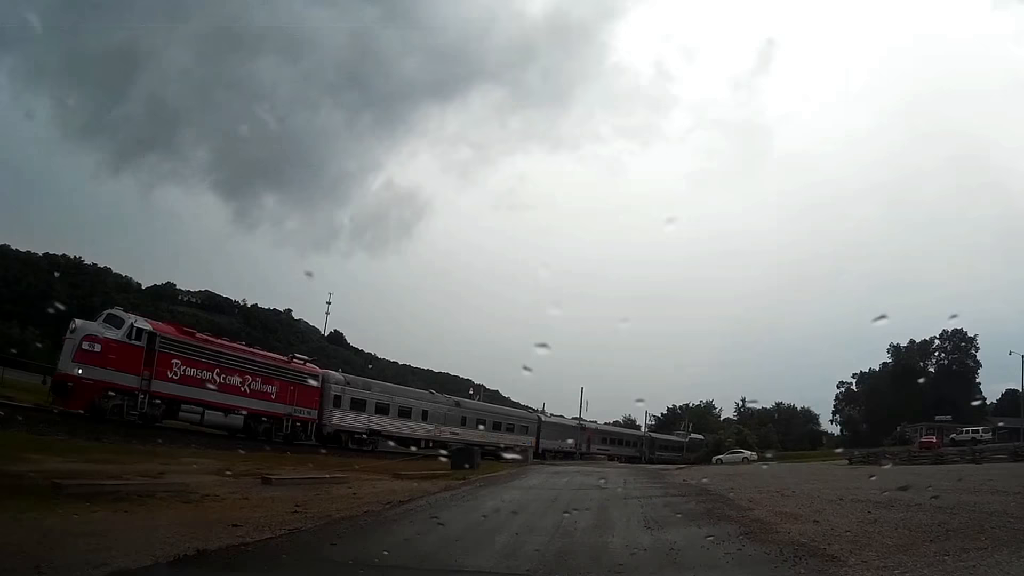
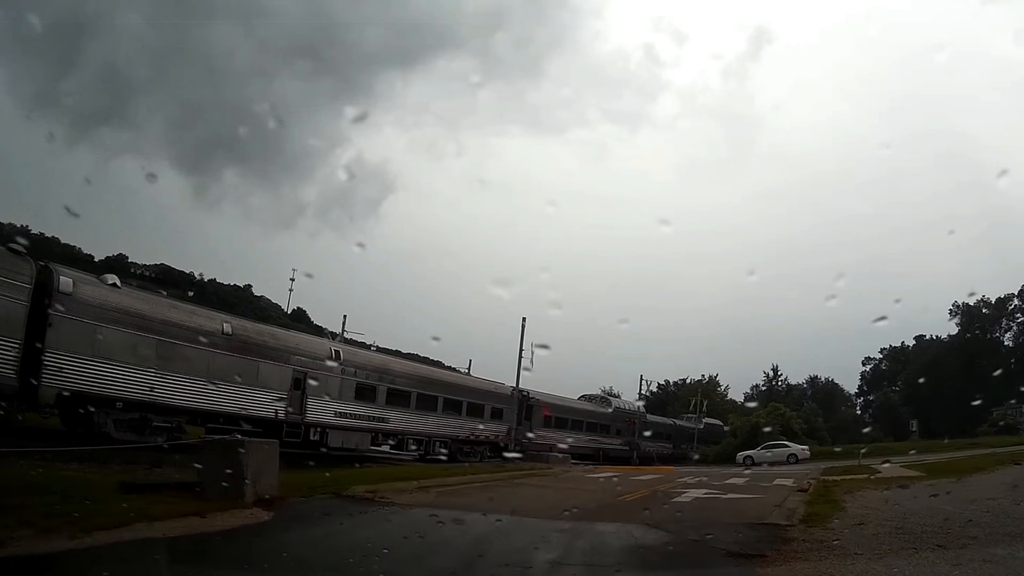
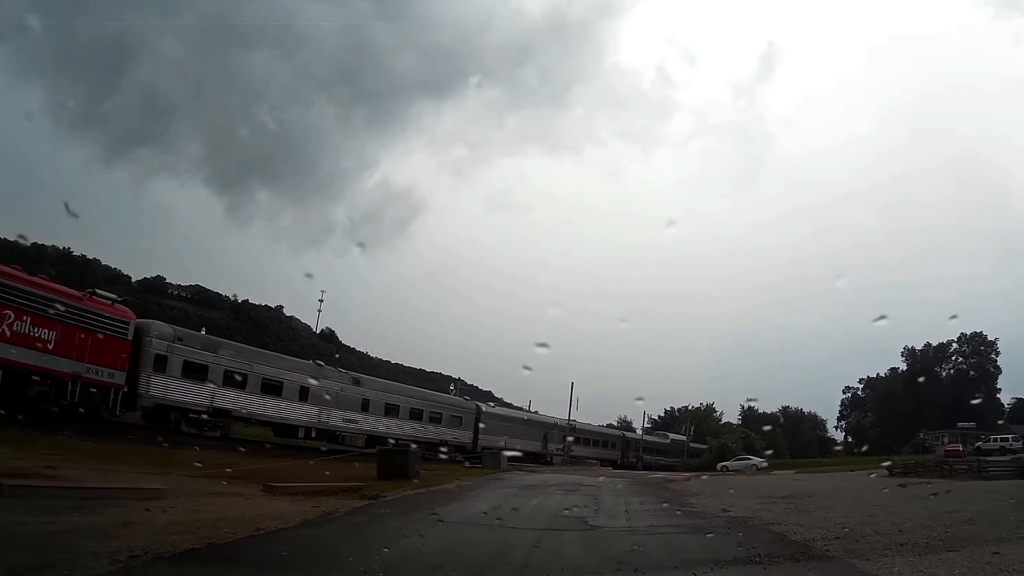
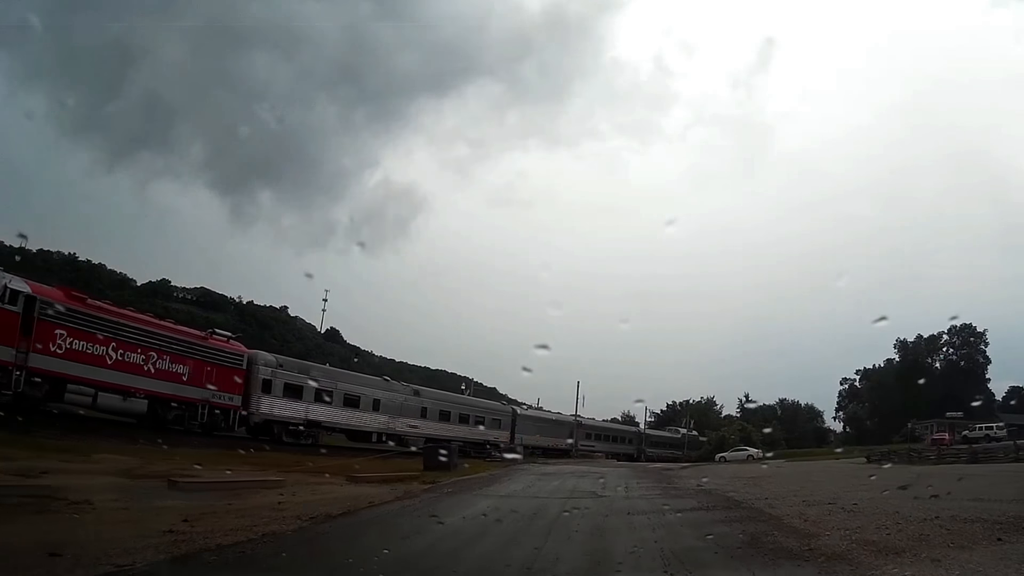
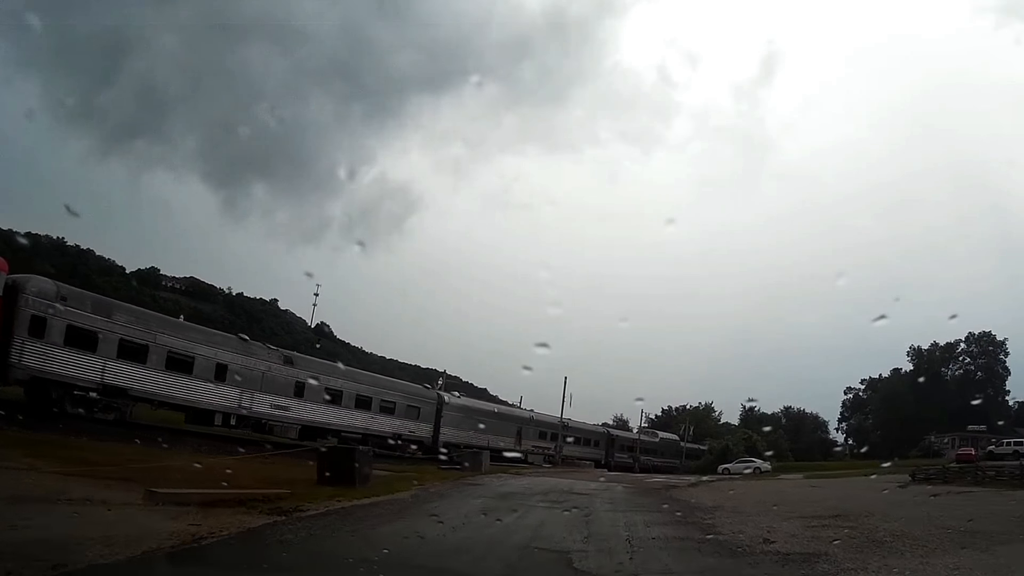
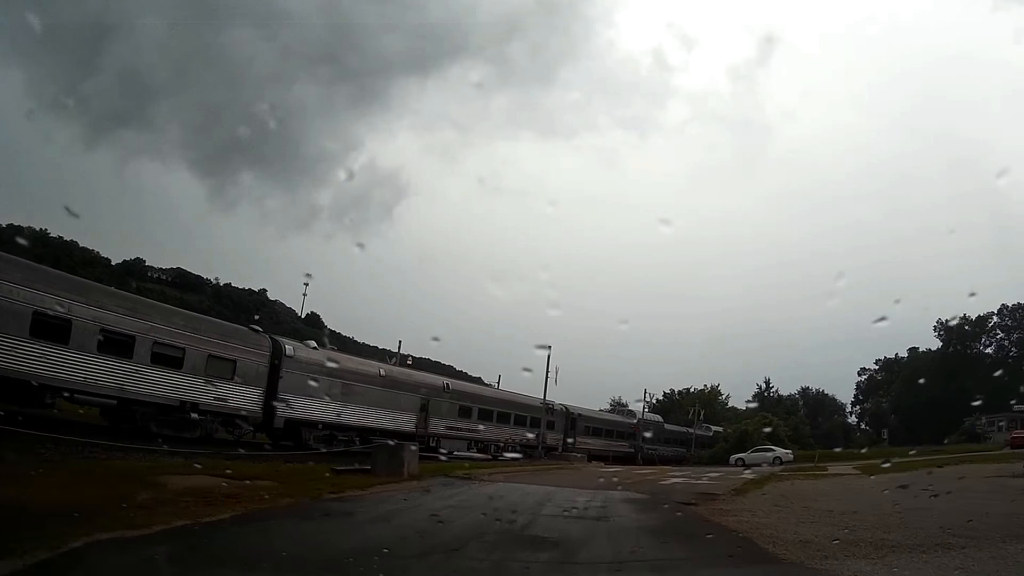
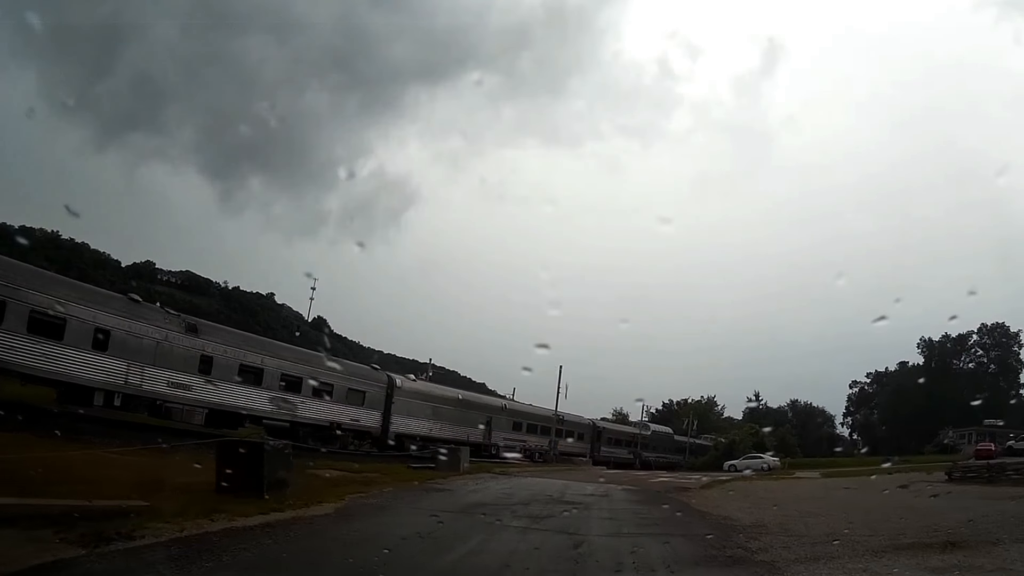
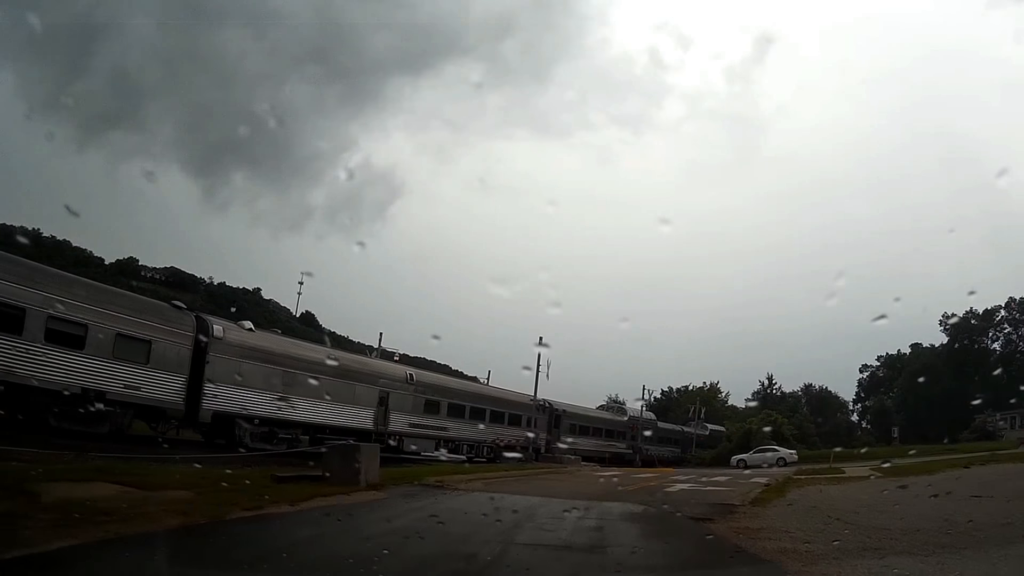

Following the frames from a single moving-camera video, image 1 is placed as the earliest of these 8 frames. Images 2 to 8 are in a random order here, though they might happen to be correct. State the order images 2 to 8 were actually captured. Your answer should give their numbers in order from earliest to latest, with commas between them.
4, 3, 5, 7, 6, 8, 2
